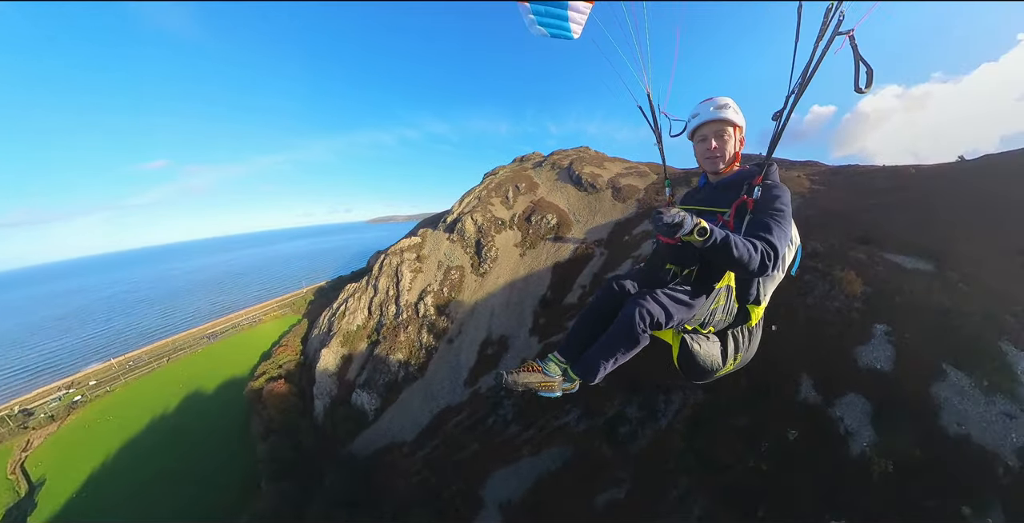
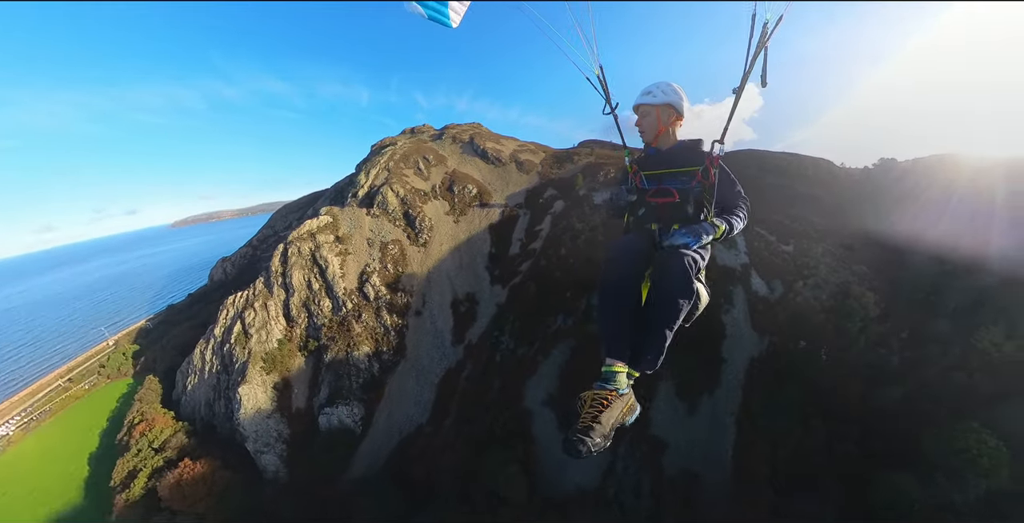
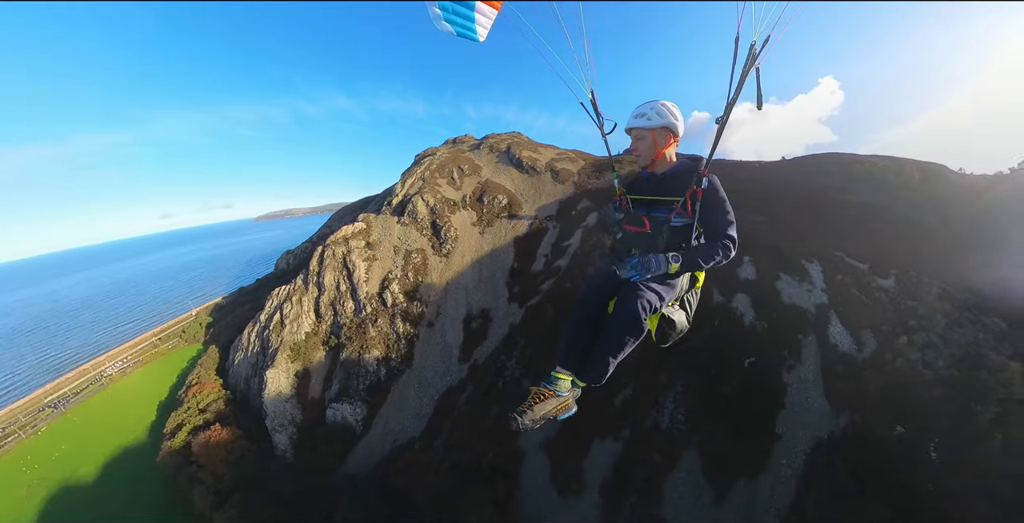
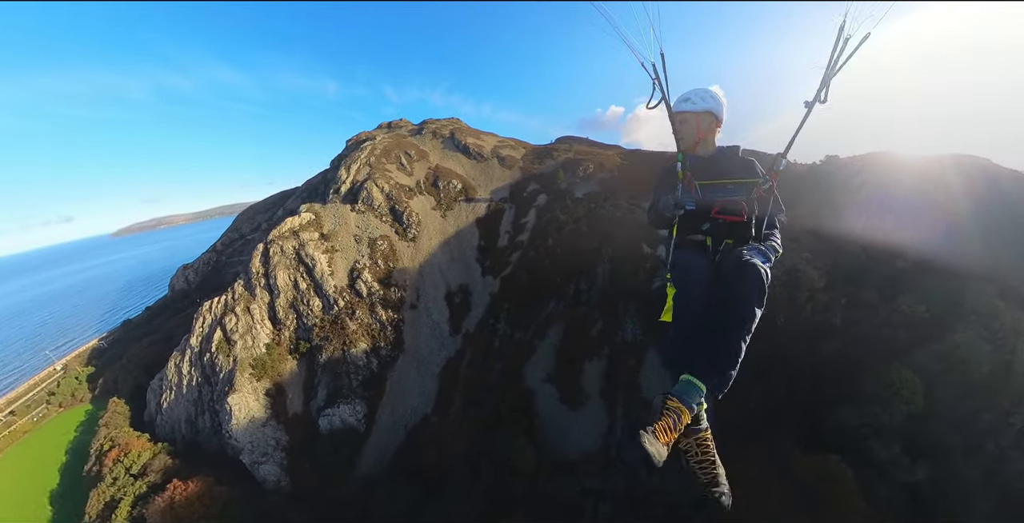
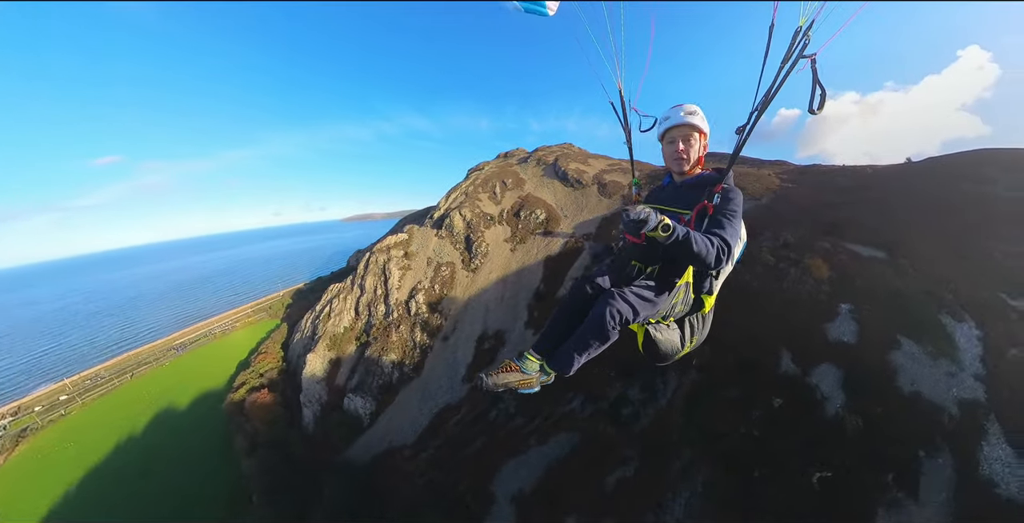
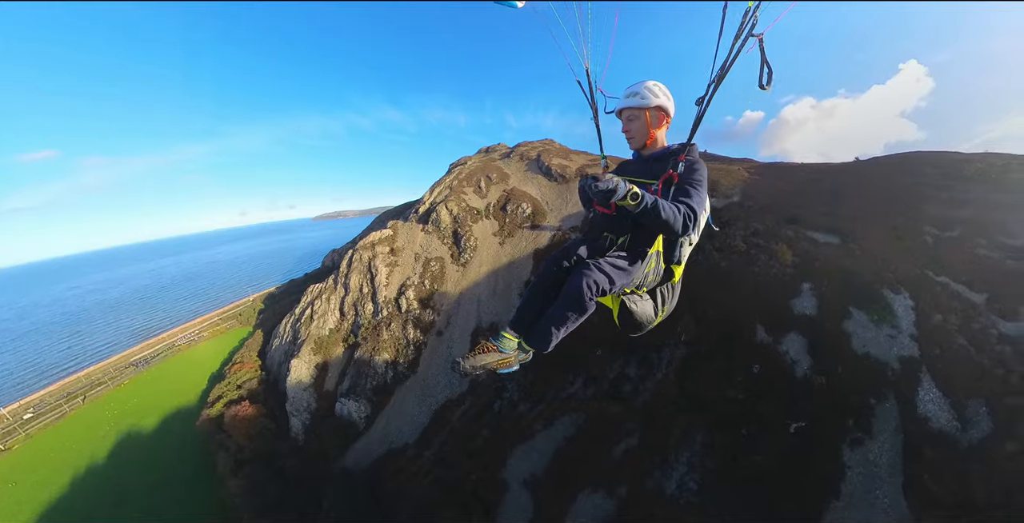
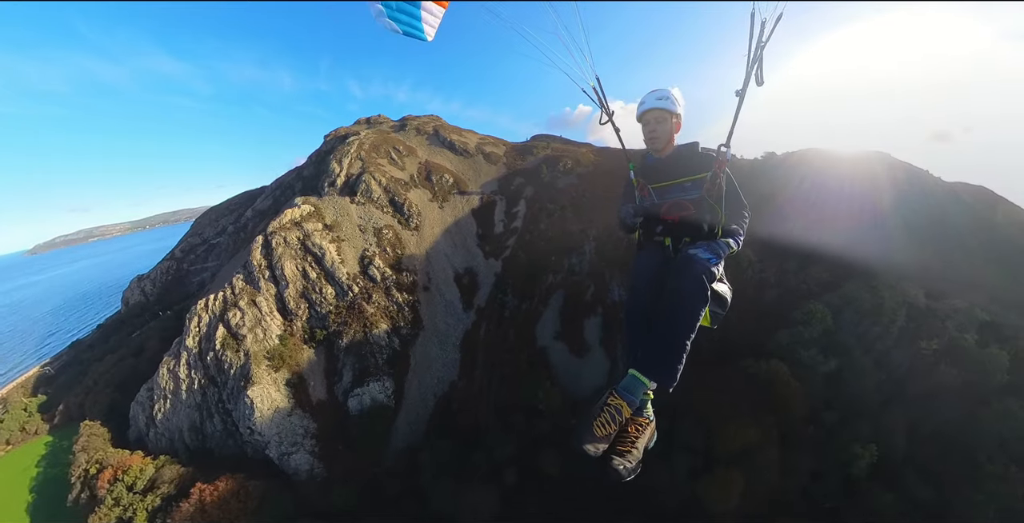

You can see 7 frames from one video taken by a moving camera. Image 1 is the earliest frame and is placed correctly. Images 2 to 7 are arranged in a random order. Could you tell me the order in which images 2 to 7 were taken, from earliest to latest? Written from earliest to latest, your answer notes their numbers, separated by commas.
5, 6, 3, 2, 4, 7
